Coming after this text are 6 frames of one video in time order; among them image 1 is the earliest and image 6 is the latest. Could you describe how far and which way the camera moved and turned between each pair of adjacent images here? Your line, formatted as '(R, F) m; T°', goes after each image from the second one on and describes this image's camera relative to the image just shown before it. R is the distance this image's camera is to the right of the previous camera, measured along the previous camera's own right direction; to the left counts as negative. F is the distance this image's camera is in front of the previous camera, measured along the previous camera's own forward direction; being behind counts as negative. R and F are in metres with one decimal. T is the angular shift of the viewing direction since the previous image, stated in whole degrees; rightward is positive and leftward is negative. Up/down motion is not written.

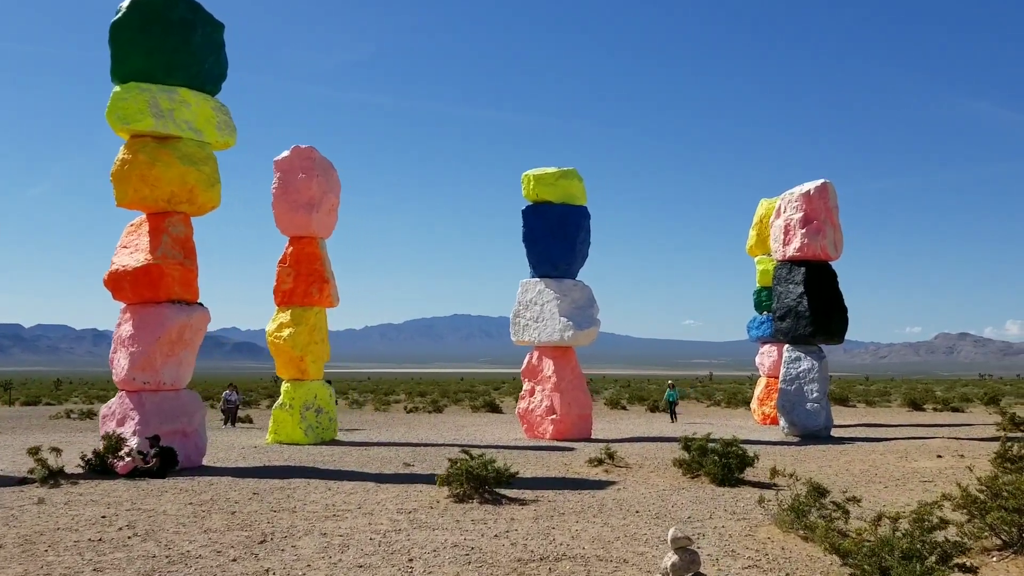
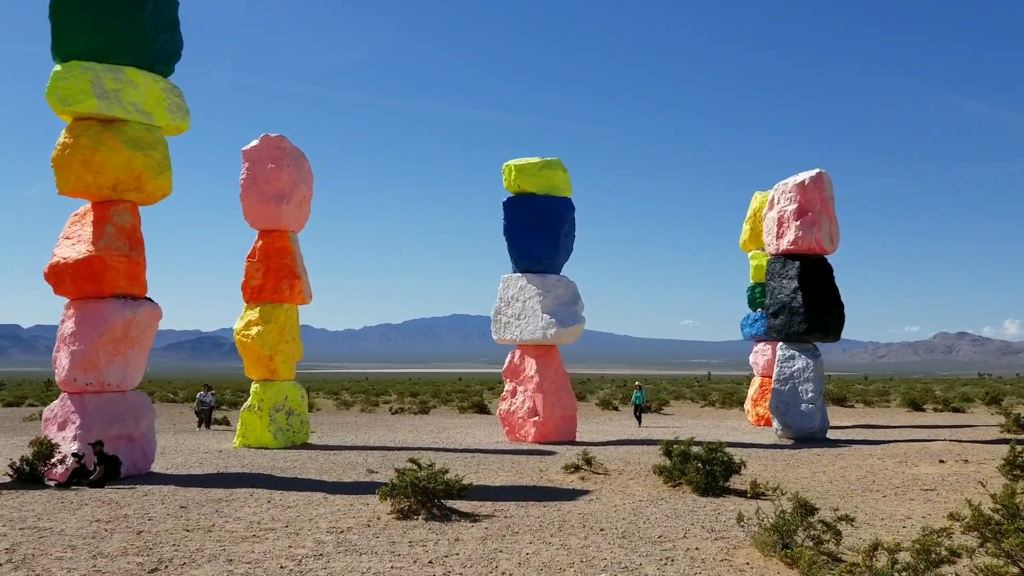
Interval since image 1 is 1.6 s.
(+0.4, +0.9) m; 0°
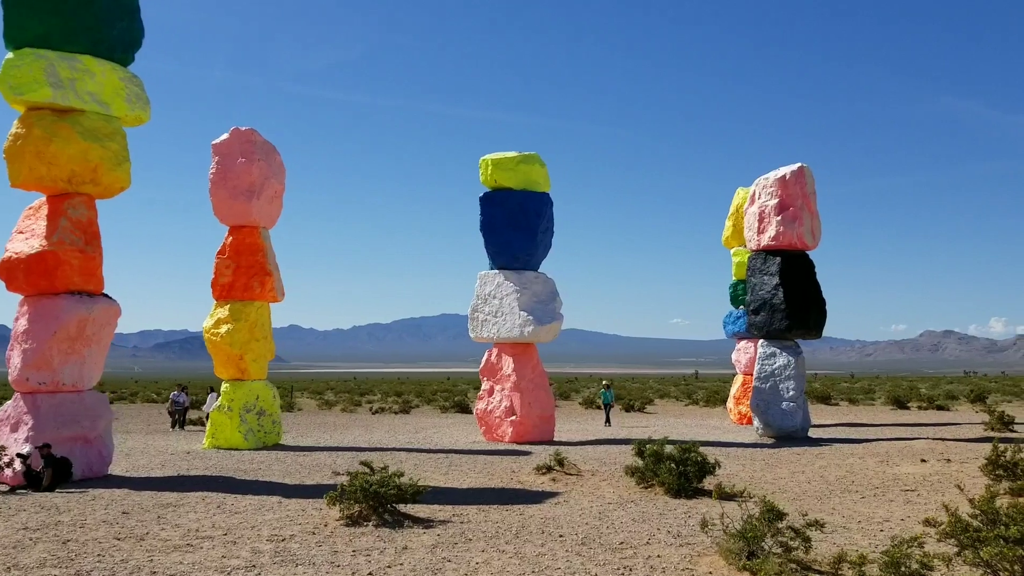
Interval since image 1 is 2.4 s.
(+0.3, +0.4) m; +1°
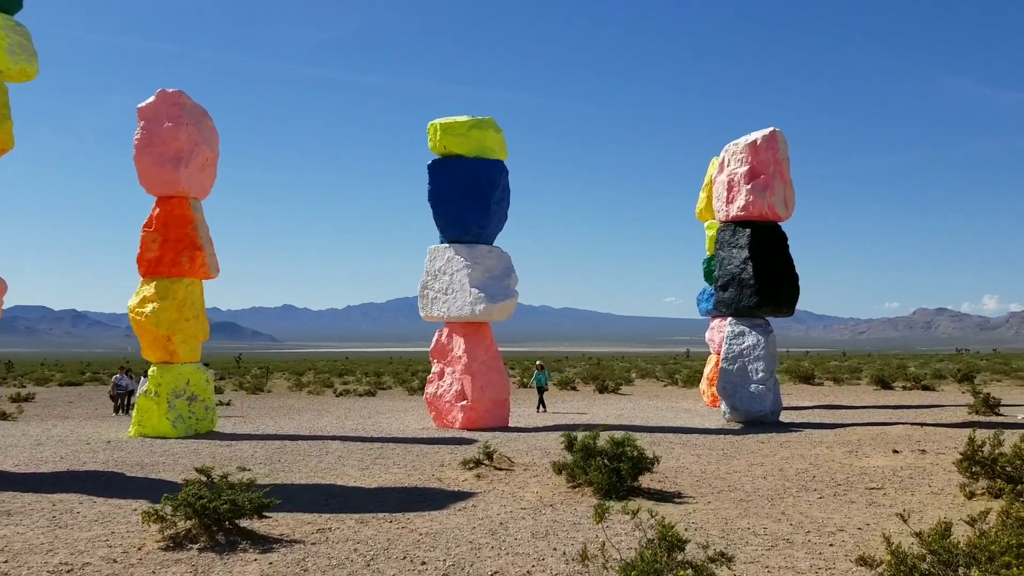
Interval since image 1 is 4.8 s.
(+0.9, +1.2) m; 0°
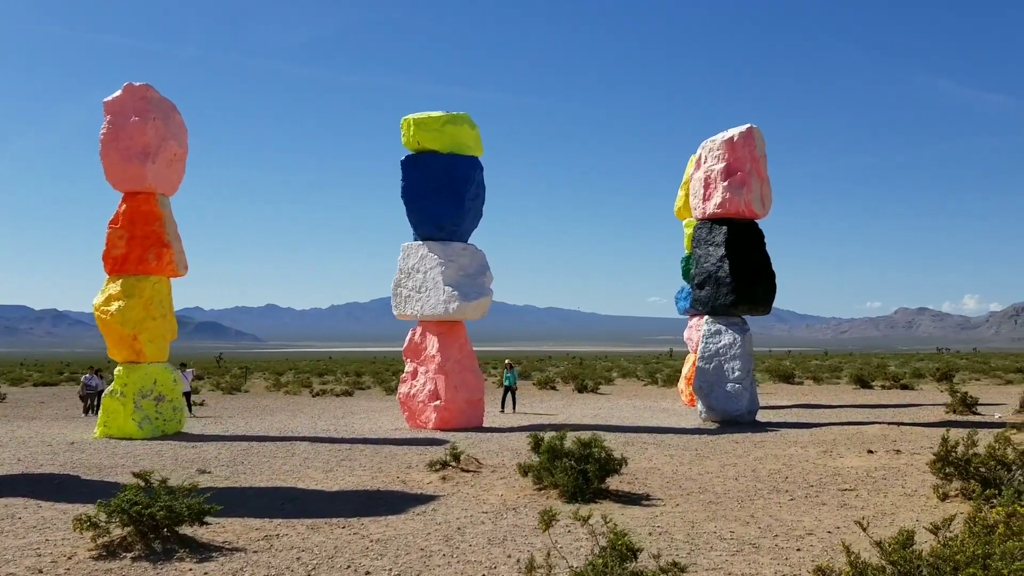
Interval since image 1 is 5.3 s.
(+0.2, +0.2) m; +1°
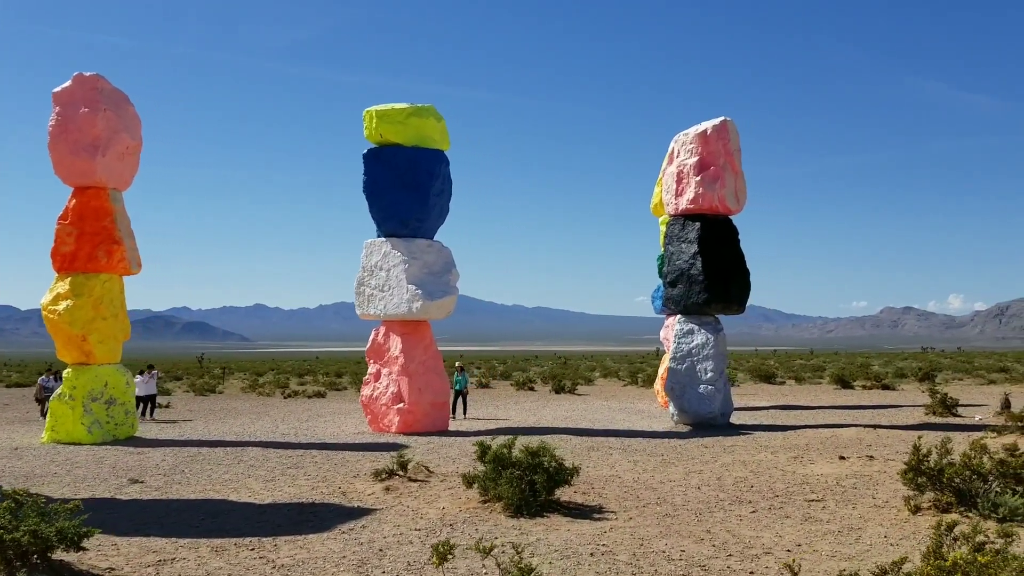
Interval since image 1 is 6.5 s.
(+0.4, +0.5) m; +1°
